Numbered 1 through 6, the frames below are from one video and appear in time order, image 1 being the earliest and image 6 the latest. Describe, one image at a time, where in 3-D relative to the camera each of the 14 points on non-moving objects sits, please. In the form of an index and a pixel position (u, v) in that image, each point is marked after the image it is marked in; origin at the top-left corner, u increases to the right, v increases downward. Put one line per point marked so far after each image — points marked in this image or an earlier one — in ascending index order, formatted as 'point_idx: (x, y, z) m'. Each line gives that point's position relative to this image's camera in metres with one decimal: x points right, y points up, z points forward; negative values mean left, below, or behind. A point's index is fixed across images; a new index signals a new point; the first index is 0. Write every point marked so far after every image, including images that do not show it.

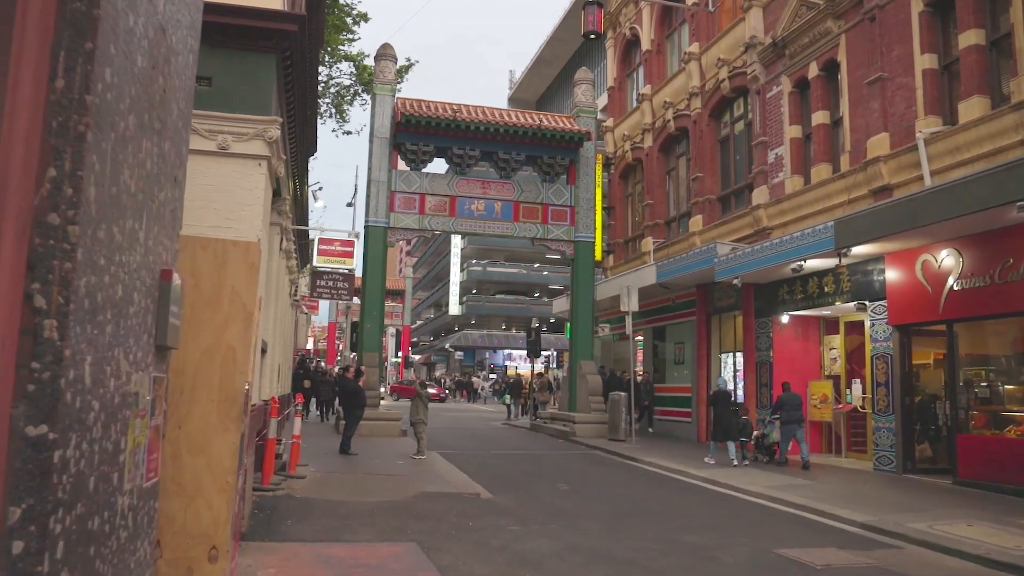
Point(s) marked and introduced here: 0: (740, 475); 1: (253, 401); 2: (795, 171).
0: (+4.0, -3.2, +13.8) m
1: (-2.9, -1.3, +9.0) m
2: (+6.0, +2.5, +16.9) m
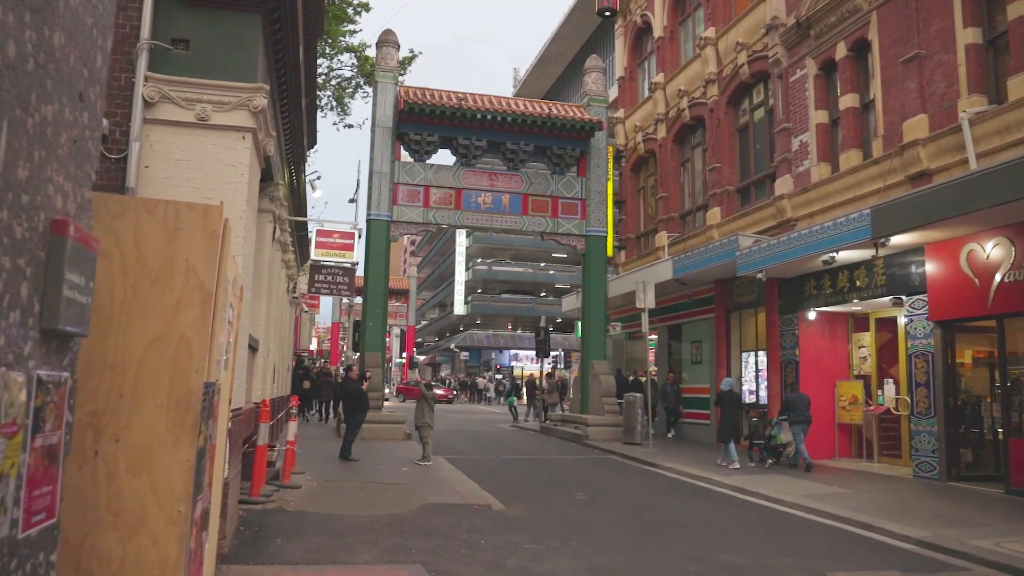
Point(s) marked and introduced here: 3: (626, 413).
0: (+4.1, -3.1, +12.8) m
1: (-2.7, -1.2, +8.1) m
2: (+6.2, +2.6, +16.0) m
3: (+2.7, -3.0, +19.0) m
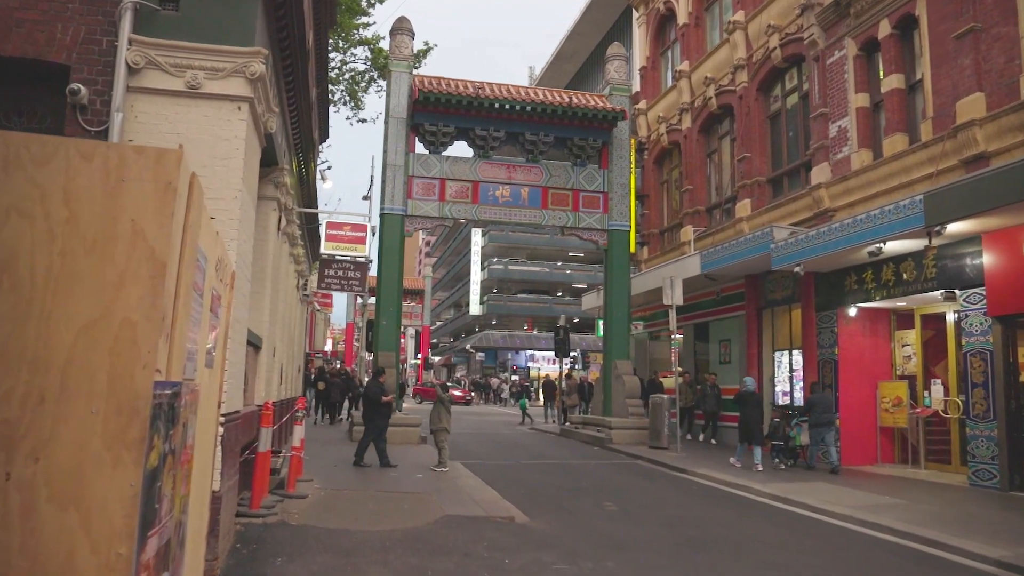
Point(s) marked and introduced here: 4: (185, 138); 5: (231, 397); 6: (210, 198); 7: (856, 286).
0: (+4.5, -3.0, +11.9) m
1: (-2.5, -1.1, +7.3) m
2: (+6.6, +2.7, +15.0) m
3: (+3.2, -2.9, +18.0) m
4: (-2.7, +1.2, +6.5) m
5: (-2.4, -0.9, +6.7) m
6: (-2.4, +0.7, +6.4) m
7: (+6.4, 0.0, +15.0) m
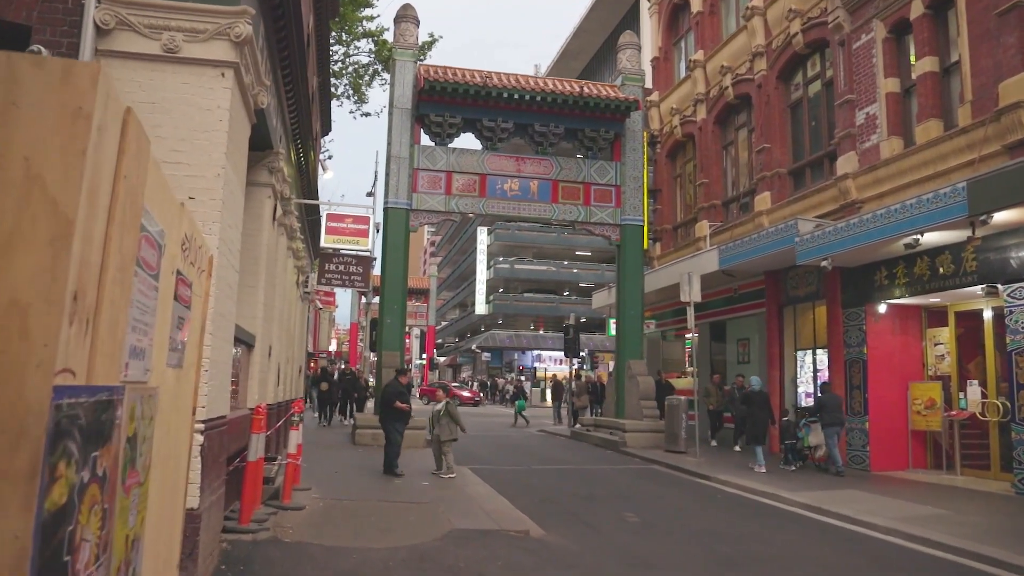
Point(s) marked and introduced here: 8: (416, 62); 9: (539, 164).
0: (+4.7, -2.9, +11.1) m
1: (-2.3, -1.0, +6.5) m
2: (+6.8, +2.8, +14.2) m
3: (+3.4, -2.8, +17.2) m
4: (-2.5, +1.3, +5.8) m
5: (-2.2, -0.9, +6.0) m
6: (-2.3, +0.8, +5.7) m
7: (+6.6, +0.1, +14.1) m
8: (-2.4, +5.5, +19.5) m
9: (+0.7, +3.0, +19.6) m
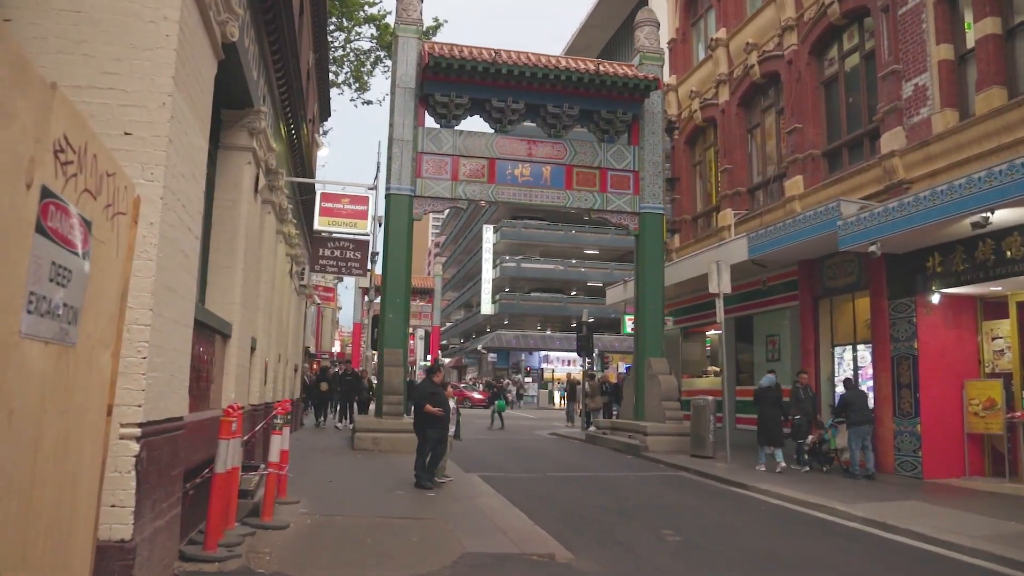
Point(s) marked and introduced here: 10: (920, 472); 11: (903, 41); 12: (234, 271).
0: (+4.9, -2.7, +9.7) m
1: (-2.2, -0.8, +5.2) m
2: (+7.0, +3.0, +12.8) m
3: (+3.6, -2.6, +15.9) m
4: (-2.4, +1.5, +4.5) m
5: (-2.0, -0.7, +4.6) m
6: (-2.1, +1.0, +4.4) m
7: (+6.8, +0.3, +12.8) m
8: (-2.1, +5.7, +18.2) m
9: (+0.9, +3.2, +18.3) m
10: (+6.6, -3.0, +12.9) m
11: (+6.8, +4.3, +13.9) m
12: (-2.8, +0.2, +7.9) m
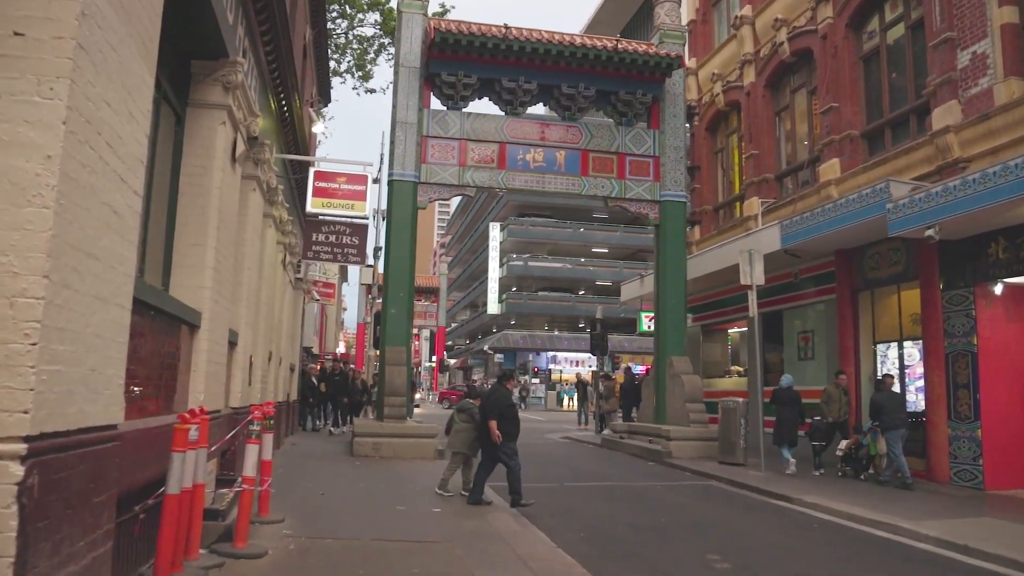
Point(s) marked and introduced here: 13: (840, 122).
0: (+5.1, -2.6, +8.4) m
1: (-2.0, -0.7, +3.9) m
2: (+7.2, +3.1, +11.5) m
3: (+3.9, -2.5, +14.6) m
4: (-2.2, +1.7, +3.2) m
5: (-1.9, -0.5, +3.4) m
6: (-2.0, +1.2, +3.1) m
7: (+7.1, +0.5, +11.5) m
8: (-1.9, +5.8, +17.0) m
9: (+1.2, +3.3, +17.0) m
10: (+6.8, -2.8, +11.6) m
11: (+7.0, +4.4, +12.6) m
12: (-2.6, +0.3, +6.7) m
13: (+6.4, +3.2, +15.5) m
